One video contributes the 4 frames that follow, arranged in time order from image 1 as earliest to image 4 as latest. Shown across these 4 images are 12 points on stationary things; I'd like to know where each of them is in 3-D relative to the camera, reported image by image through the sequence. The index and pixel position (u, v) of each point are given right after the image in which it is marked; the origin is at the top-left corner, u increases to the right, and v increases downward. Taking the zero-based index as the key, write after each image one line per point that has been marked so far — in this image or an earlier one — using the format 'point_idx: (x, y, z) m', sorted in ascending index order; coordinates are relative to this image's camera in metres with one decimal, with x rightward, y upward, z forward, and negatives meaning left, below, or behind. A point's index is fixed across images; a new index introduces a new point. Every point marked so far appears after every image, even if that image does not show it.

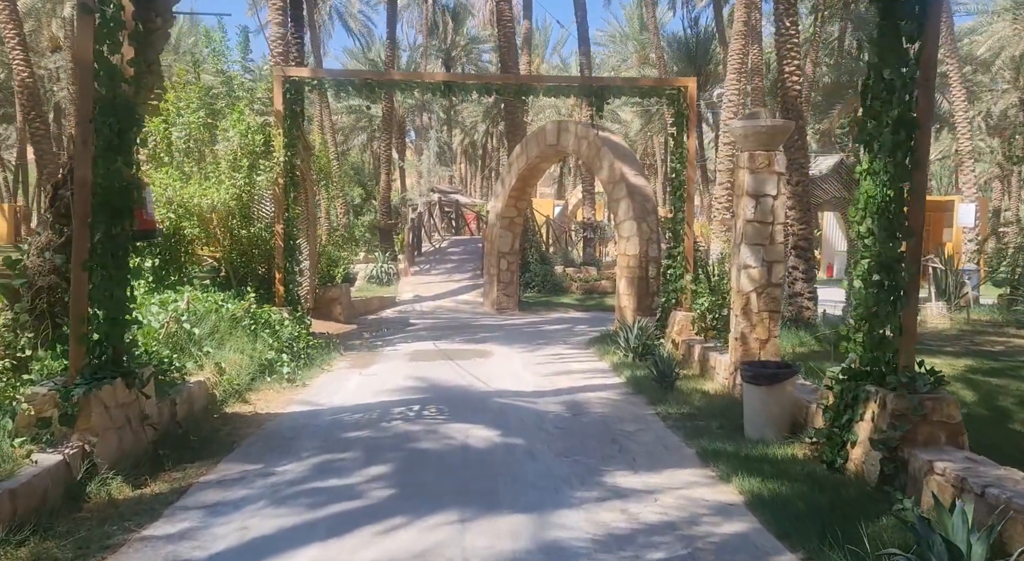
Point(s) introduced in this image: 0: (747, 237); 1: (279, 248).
0: (+2.3, +0.4, +8.3) m
1: (-3.0, +0.4, +10.8) m
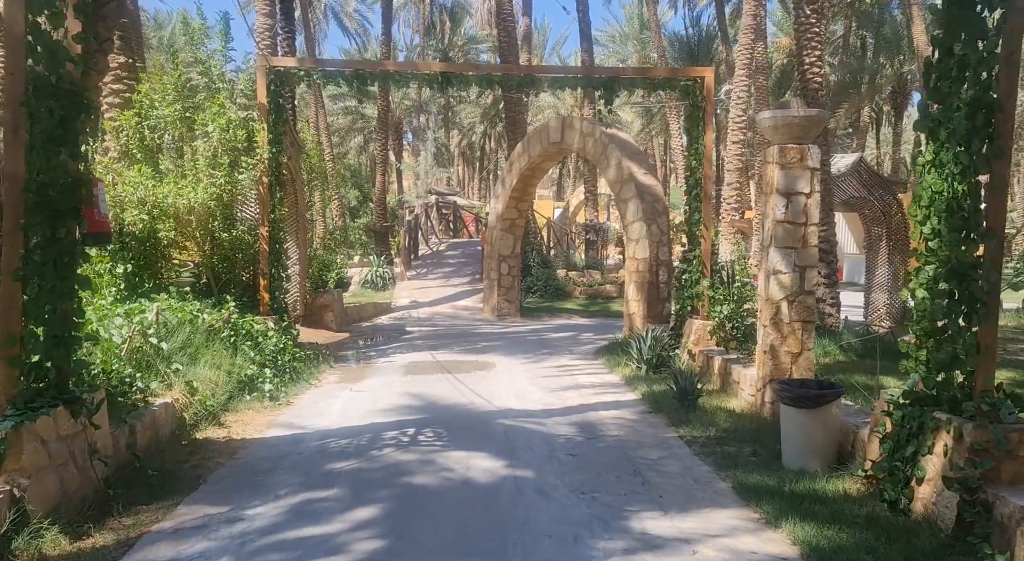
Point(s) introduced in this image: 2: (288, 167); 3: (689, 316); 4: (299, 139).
0: (+2.4, +0.4, +7.5) m
1: (-3.0, +0.3, +10.0) m
2: (-3.0, +1.6, +11.4) m
3: (+2.2, -0.4, +10.4) m
4: (-3.3, +2.2, +12.9) m
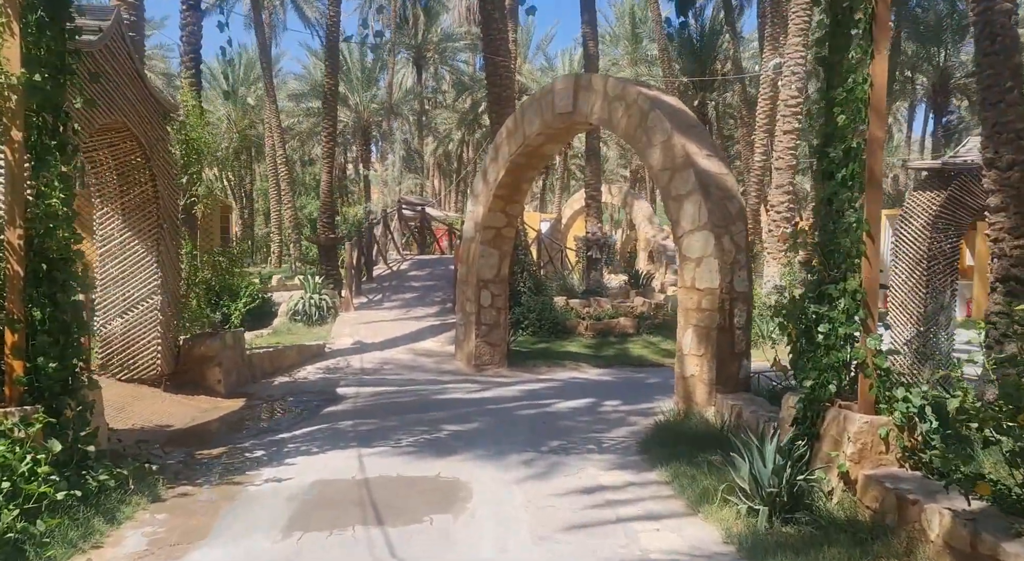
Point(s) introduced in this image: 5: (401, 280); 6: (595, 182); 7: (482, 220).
0: (+2.4, +0.1, +2.7) m
1: (-3.0, 0.0, +5.1) m
2: (-3.1, +1.2, +6.5) m
3: (+2.1, -0.8, +5.6) m
4: (-3.4, +1.8, +8.0) m
5: (-2.4, 0.0, +18.0) m
6: (+1.9, +2.3, +19.1) m
7: (-0.4, +0.8, +11.7) m
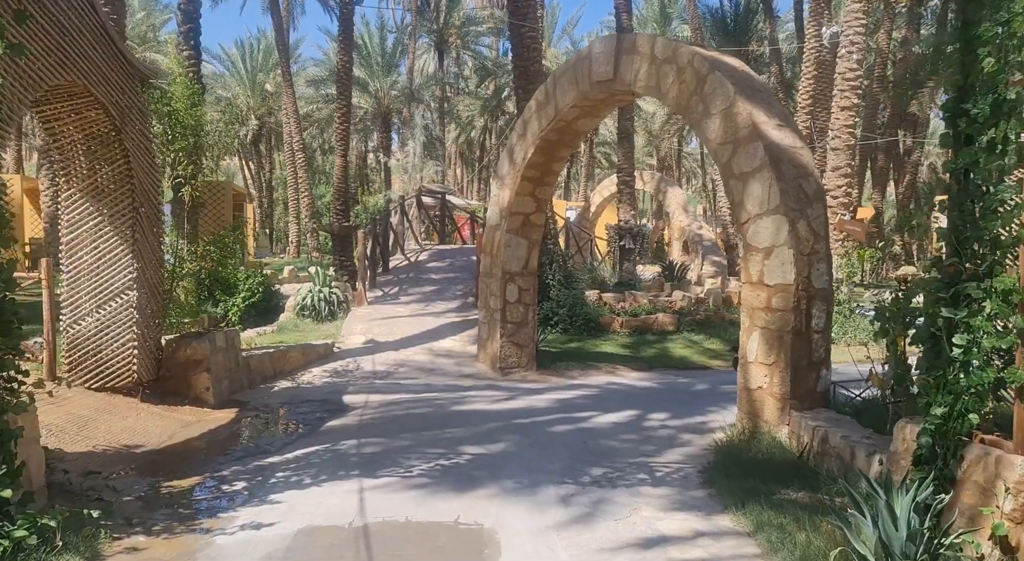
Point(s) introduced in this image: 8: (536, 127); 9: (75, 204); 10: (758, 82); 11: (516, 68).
0: (+2.5, 0.0, +1.4) m
1: (-2.8, 0.0, +3.9) m
2: (-2.9, +1.2, +5.3) m
3: (+2.3, -0.8, +4.3) m
4: (-3.1, +1.9, +6.8) m
5: (-1.8, +0.2, +16.8) m
6: (+2.5, +2.4, +17.8) m
7: (-0.1, +0.9, +10.5) m
8: (+0.3, +1.8, +9.9) m
9: (-3.7, +0.6, +7.3) m
10: (+2.1, +1.7, +7.3) m
11: (+0.1, +3.2, +12.5) m
